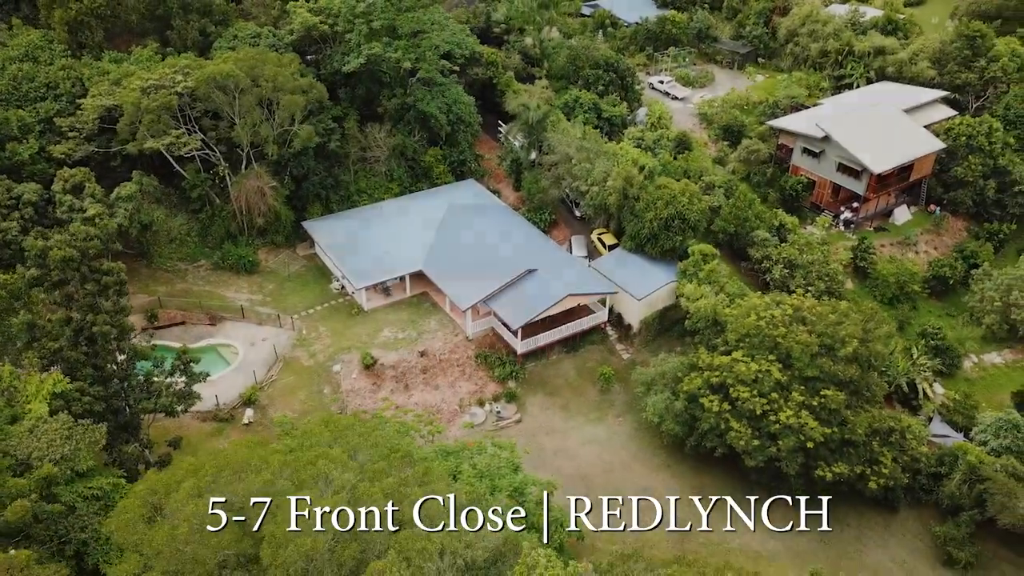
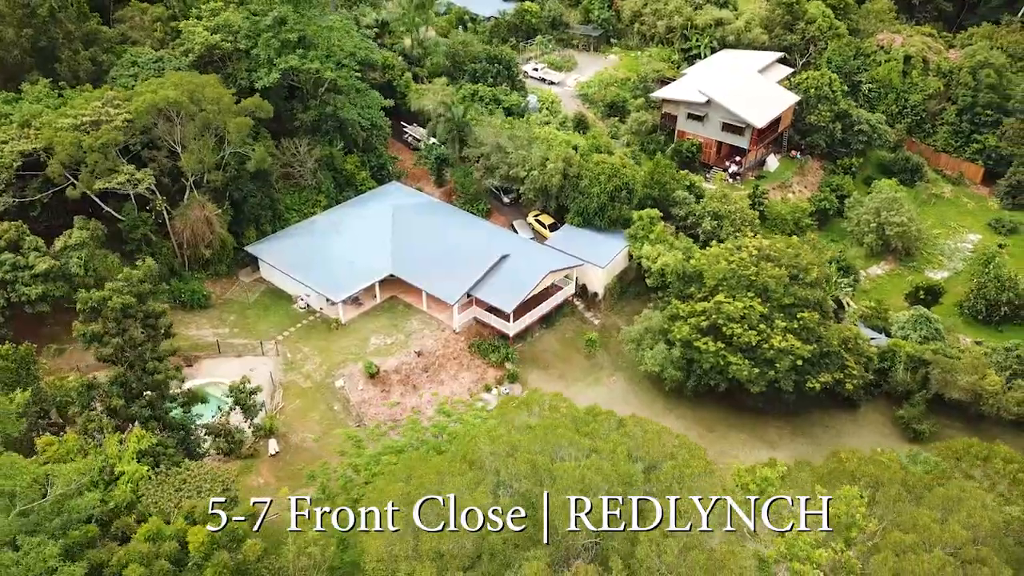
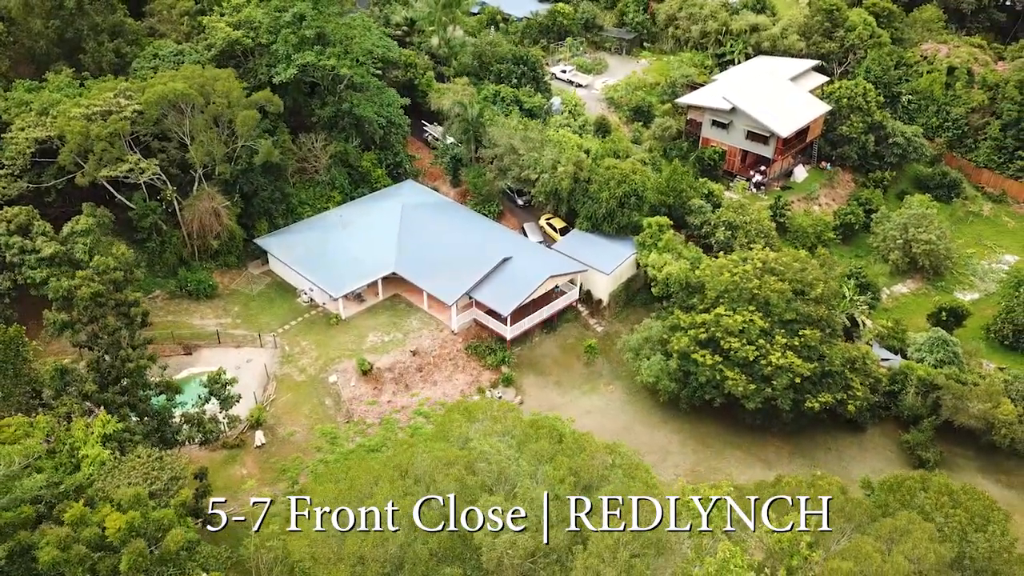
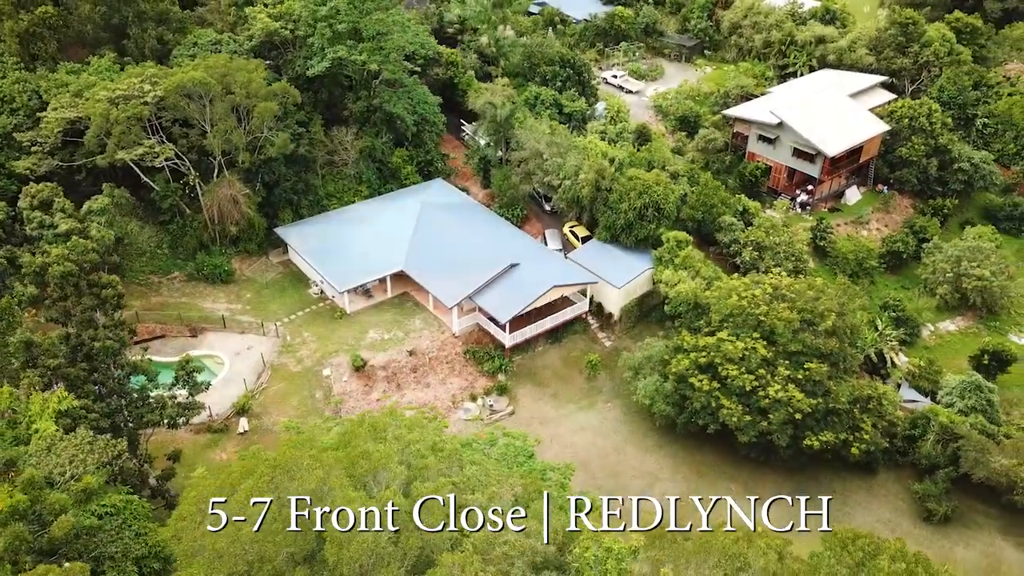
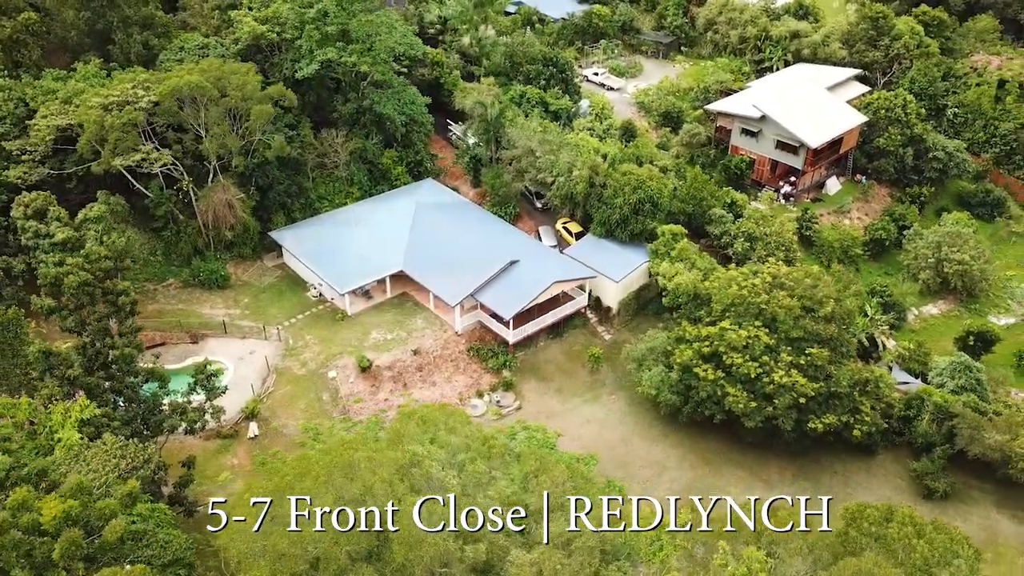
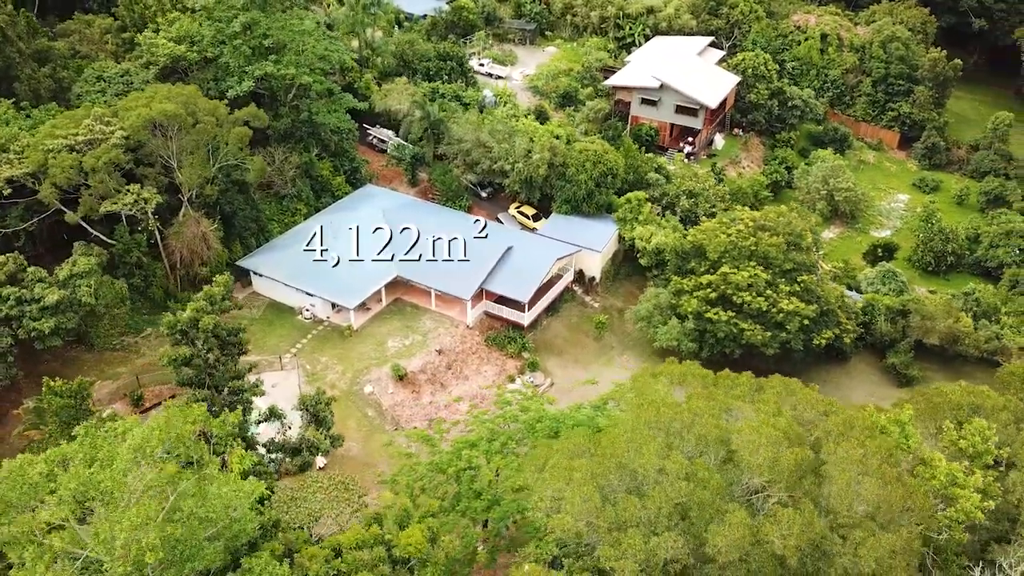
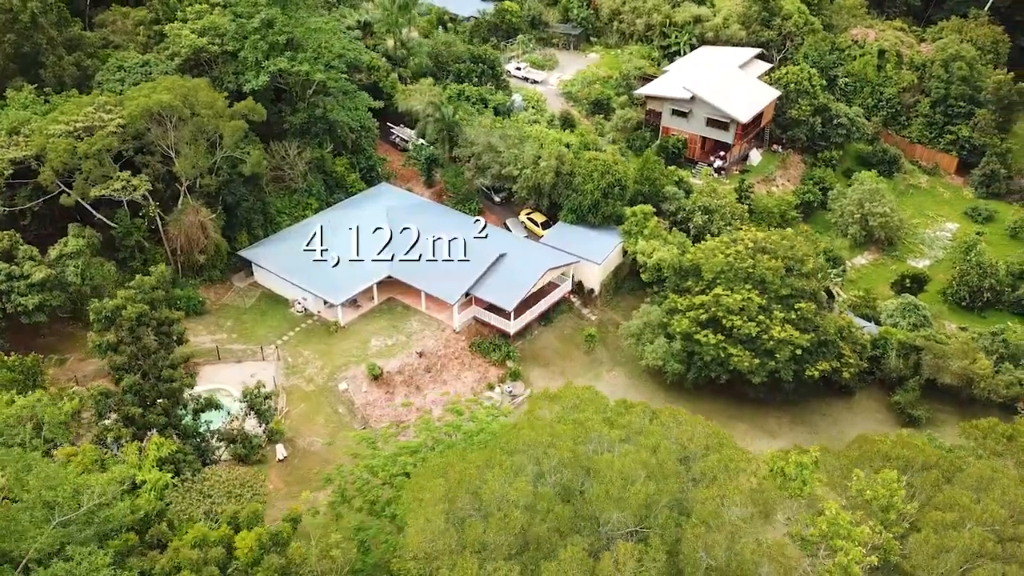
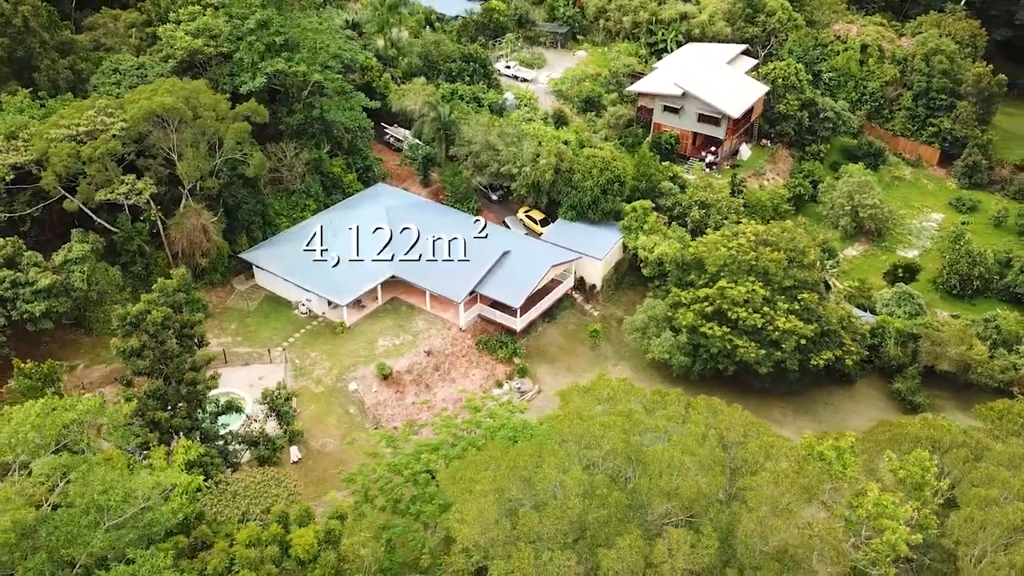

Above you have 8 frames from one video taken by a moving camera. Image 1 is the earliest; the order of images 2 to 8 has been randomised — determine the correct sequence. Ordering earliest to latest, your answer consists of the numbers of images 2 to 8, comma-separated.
4, 5, 3, 2, 7, 8, 6
